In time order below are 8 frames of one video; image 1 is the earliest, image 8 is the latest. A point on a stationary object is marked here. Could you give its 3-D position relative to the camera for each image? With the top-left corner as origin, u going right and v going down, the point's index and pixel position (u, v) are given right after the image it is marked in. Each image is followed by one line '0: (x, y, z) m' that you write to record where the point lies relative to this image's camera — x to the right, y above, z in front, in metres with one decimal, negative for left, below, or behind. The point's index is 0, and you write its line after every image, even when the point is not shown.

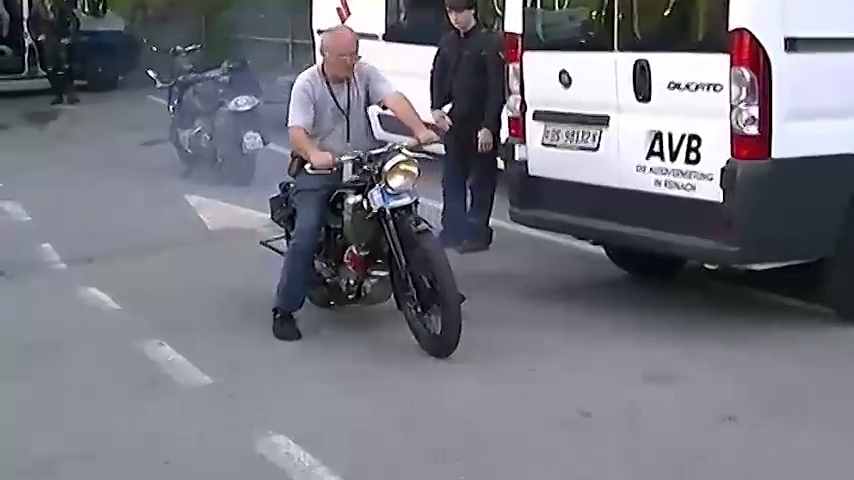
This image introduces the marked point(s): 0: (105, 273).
0: (-1.6, -0.2, +9.0) m
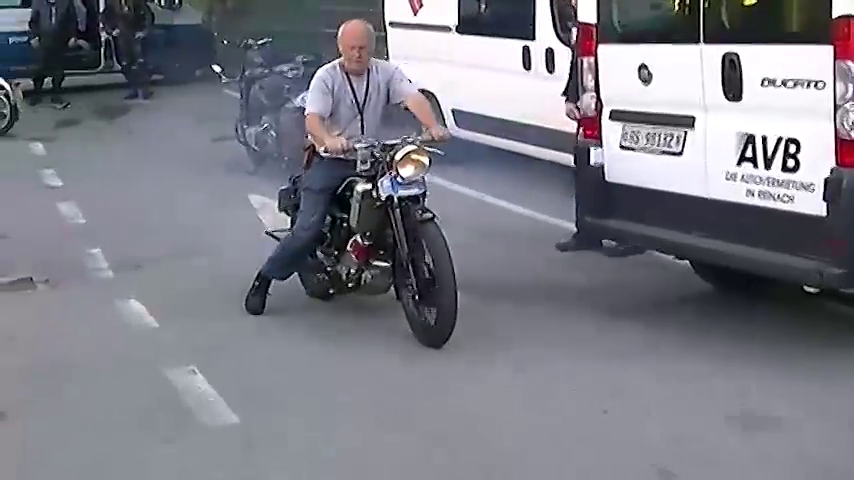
0: (-1.3, -0.2, +8.5) m
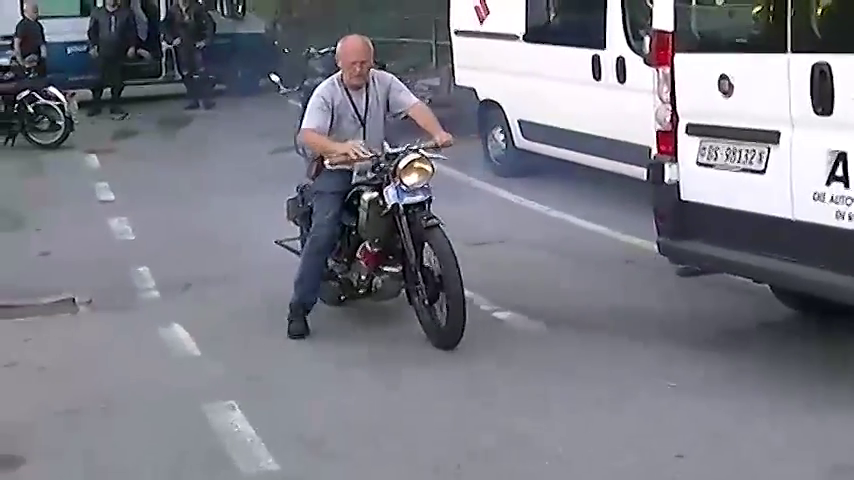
0: (-1.0, -0.3, +8.0) m
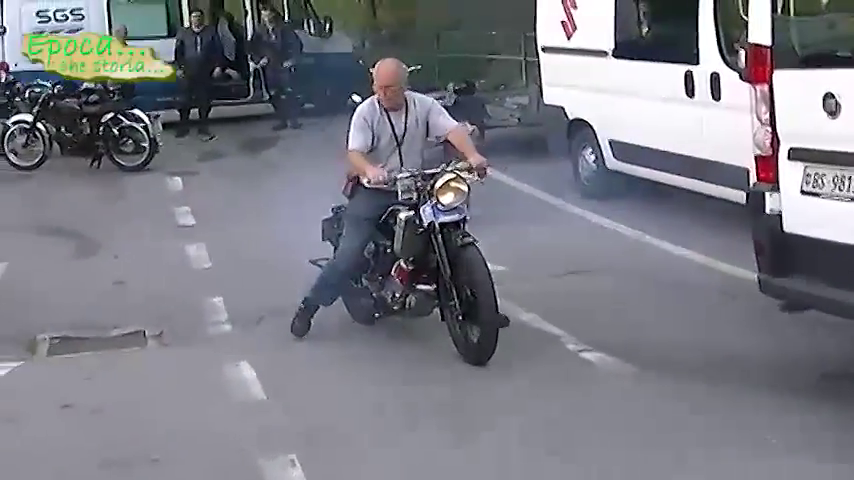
0: (-0.7, -0.4, +7.7) m
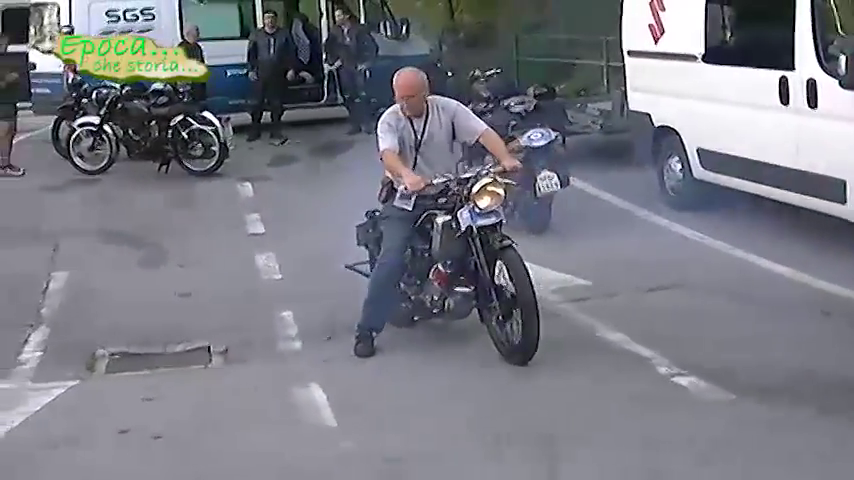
0: (-0.3, -0.5, +7.3) m
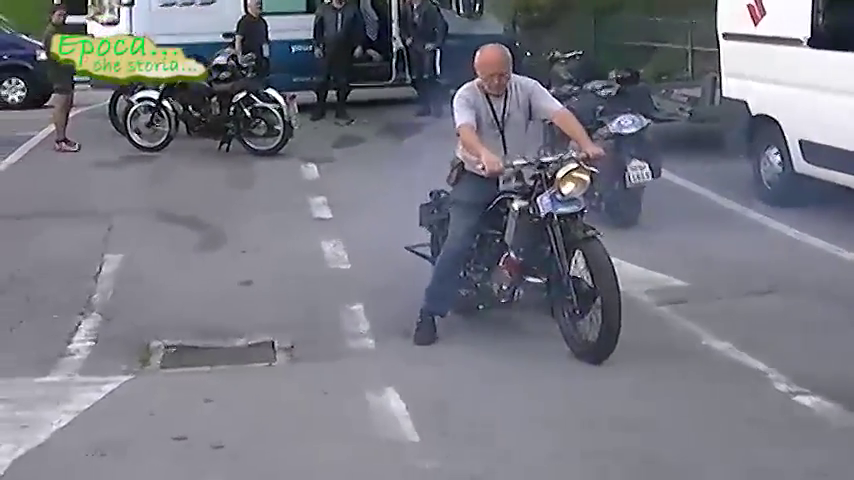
0: (0.0, -0.4, +6.6) m
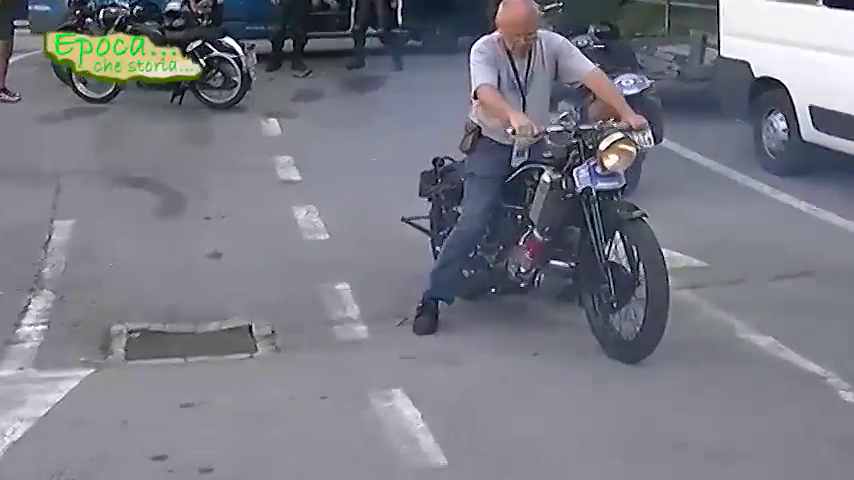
0: (0.0, -0.3, +5.8) m
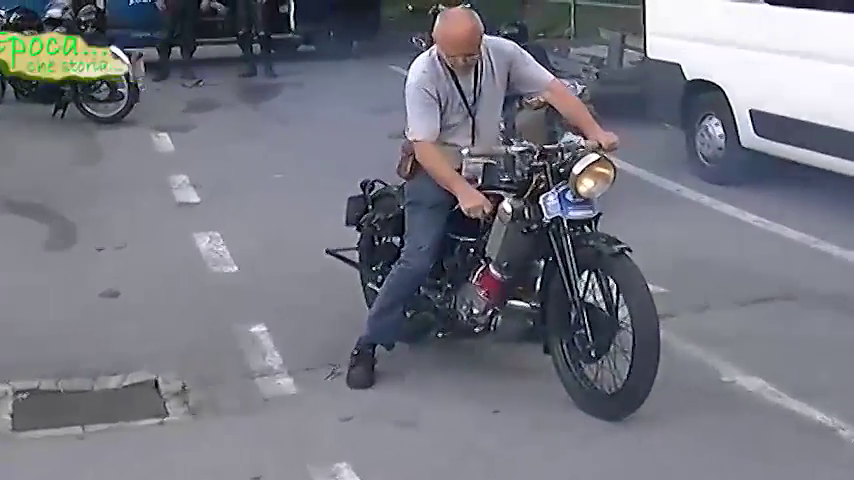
0: (-0.2, -0.5, +5.0) m
